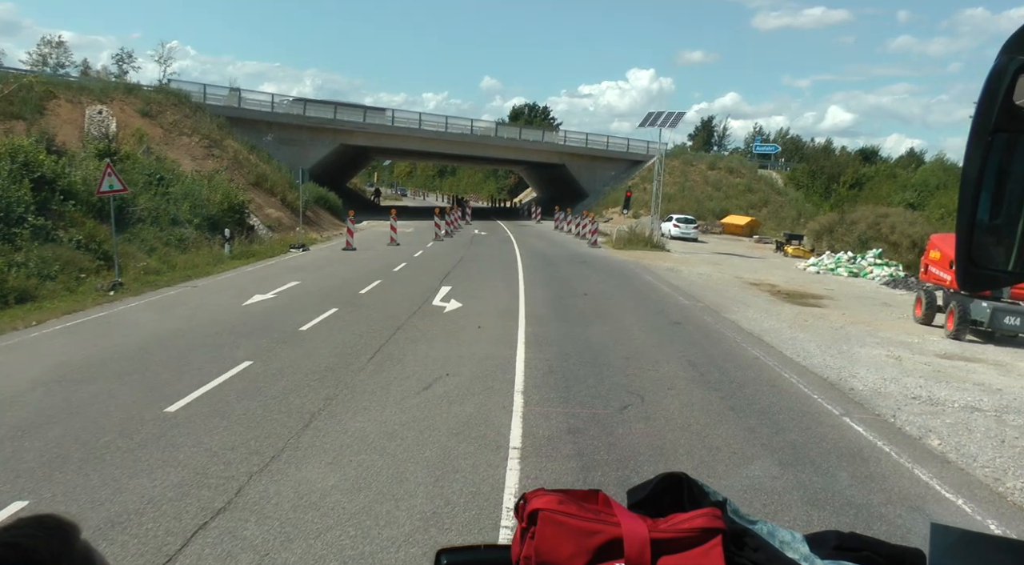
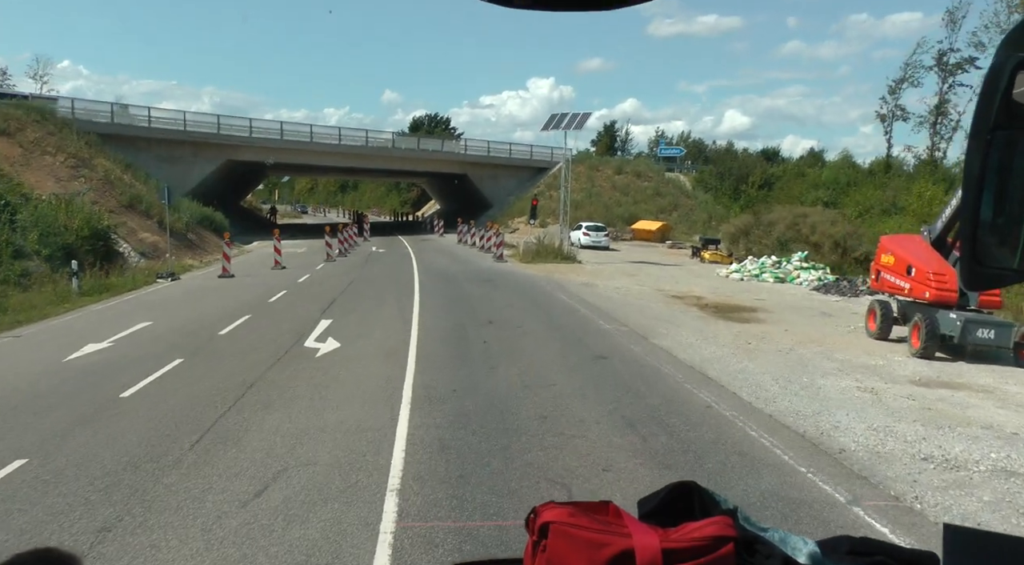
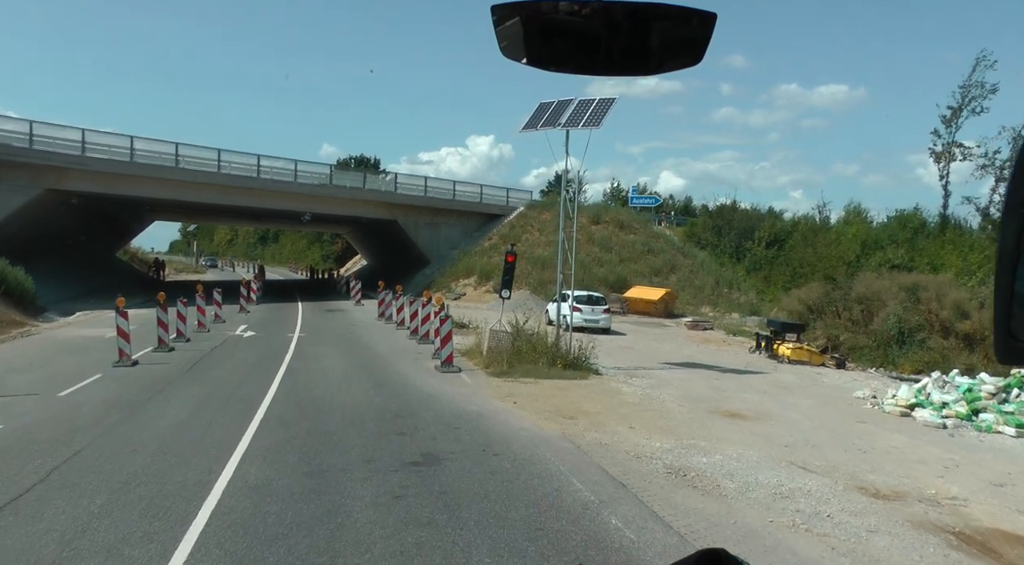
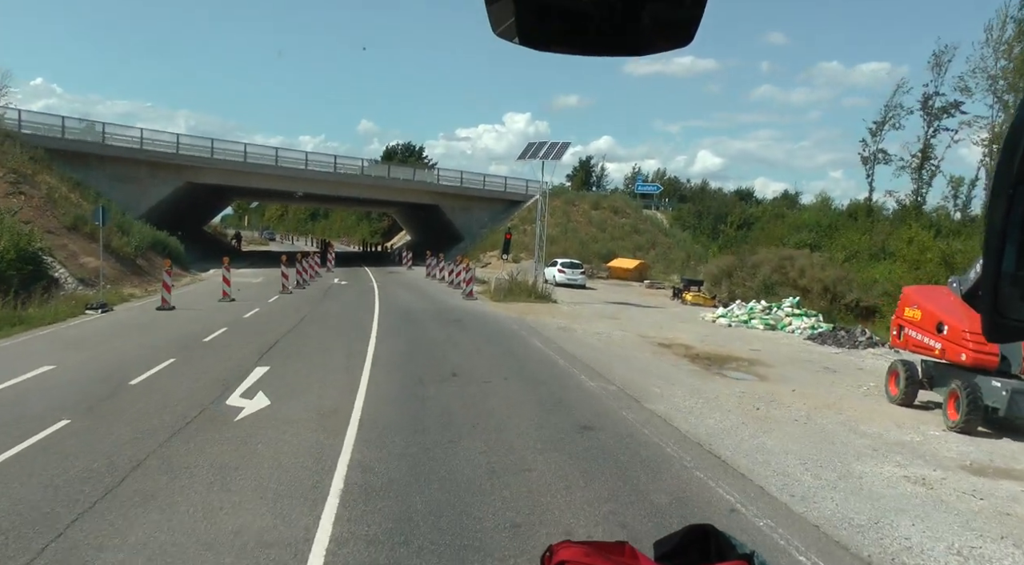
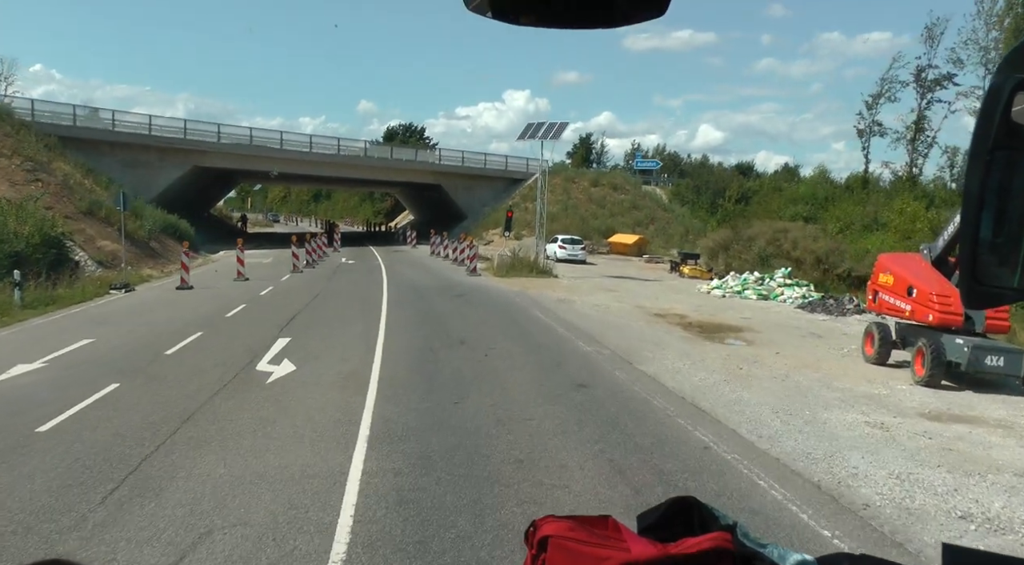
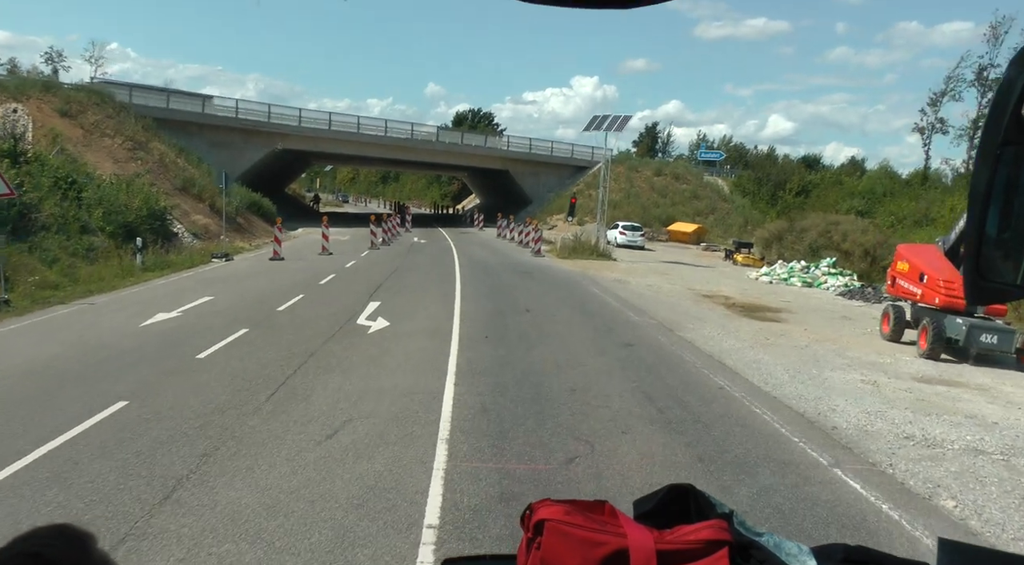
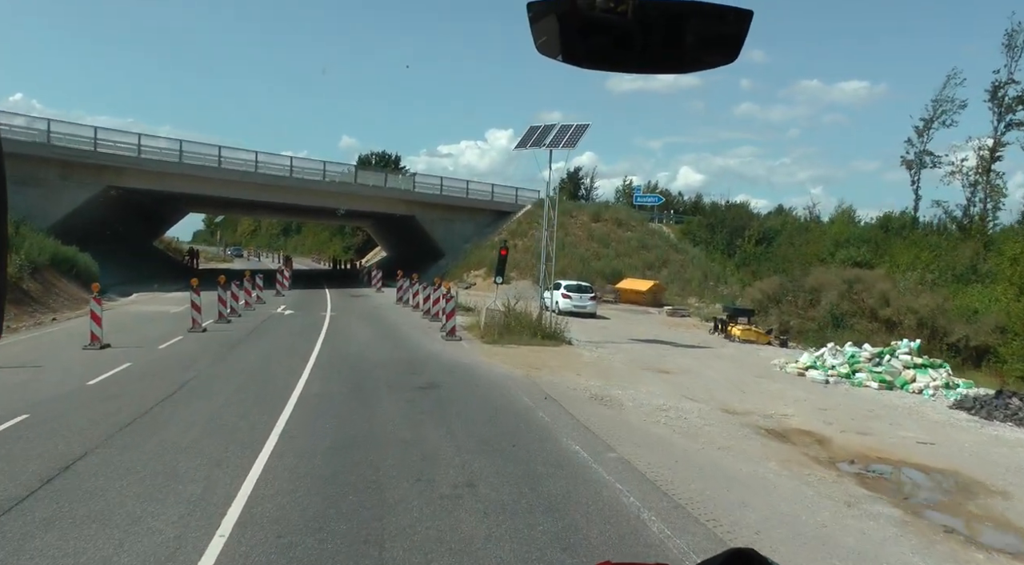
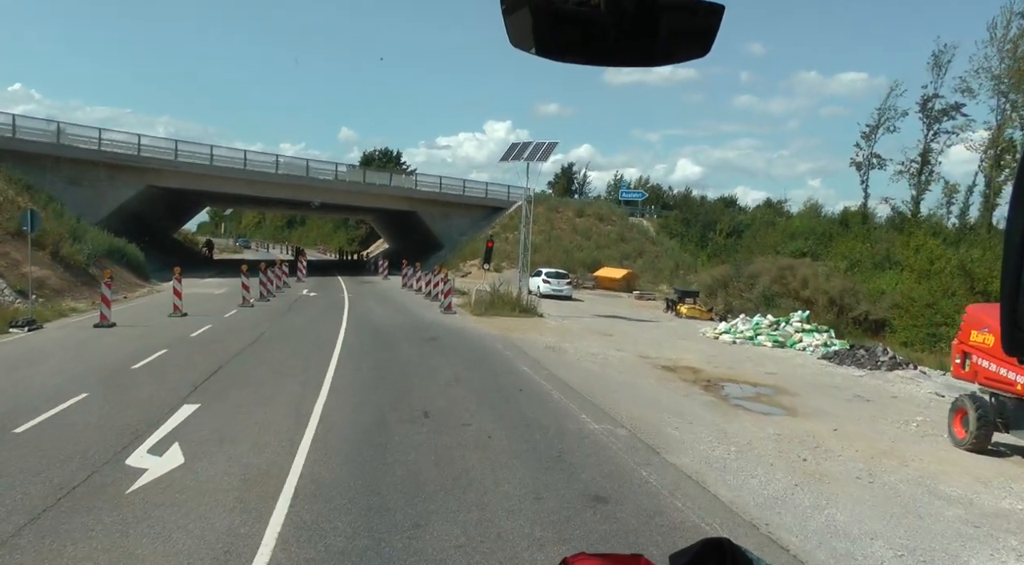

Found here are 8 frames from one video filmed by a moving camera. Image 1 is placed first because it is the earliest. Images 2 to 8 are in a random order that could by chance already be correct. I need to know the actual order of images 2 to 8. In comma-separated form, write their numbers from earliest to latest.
6, 2, 5, 4, 8, 7, 3
